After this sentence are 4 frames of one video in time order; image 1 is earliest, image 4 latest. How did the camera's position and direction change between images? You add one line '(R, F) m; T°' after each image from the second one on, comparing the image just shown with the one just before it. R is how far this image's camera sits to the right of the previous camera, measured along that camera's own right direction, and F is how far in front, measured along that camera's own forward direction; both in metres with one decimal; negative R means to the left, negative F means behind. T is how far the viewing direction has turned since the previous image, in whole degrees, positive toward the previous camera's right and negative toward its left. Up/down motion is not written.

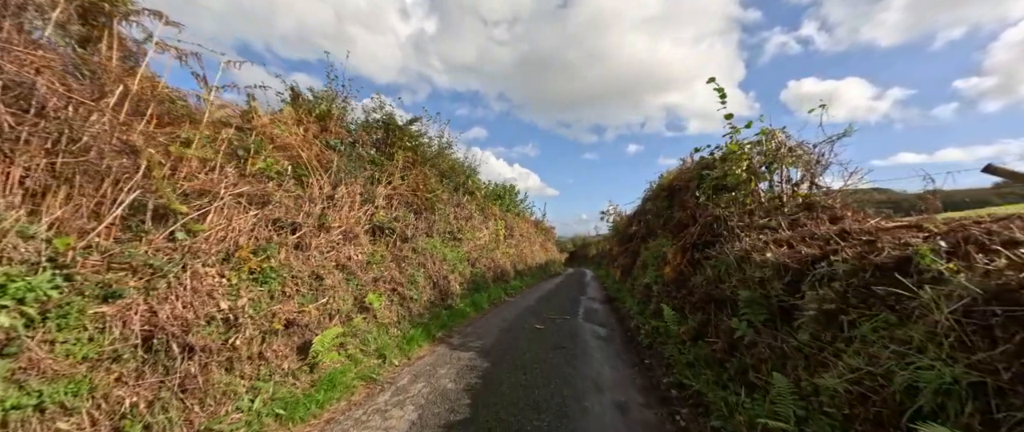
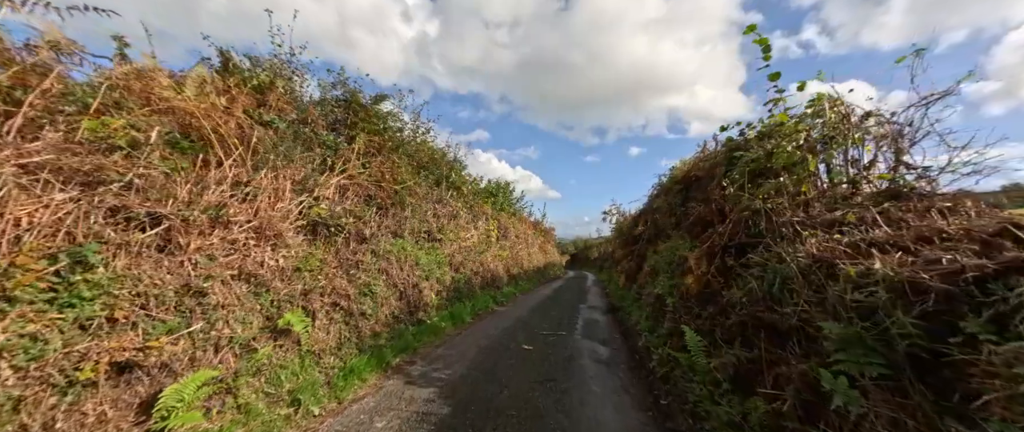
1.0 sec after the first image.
(+0.4, +1.6) m; 0°
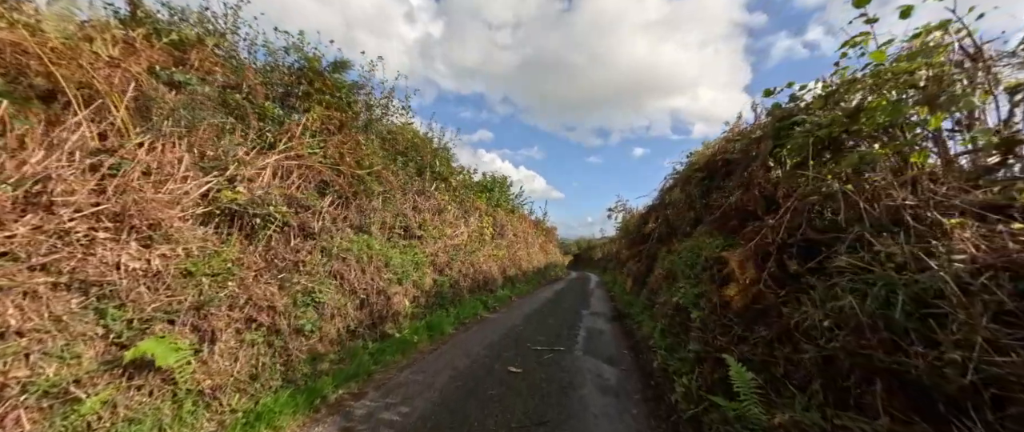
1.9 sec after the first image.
(+0.3, +1.4) m; 0°
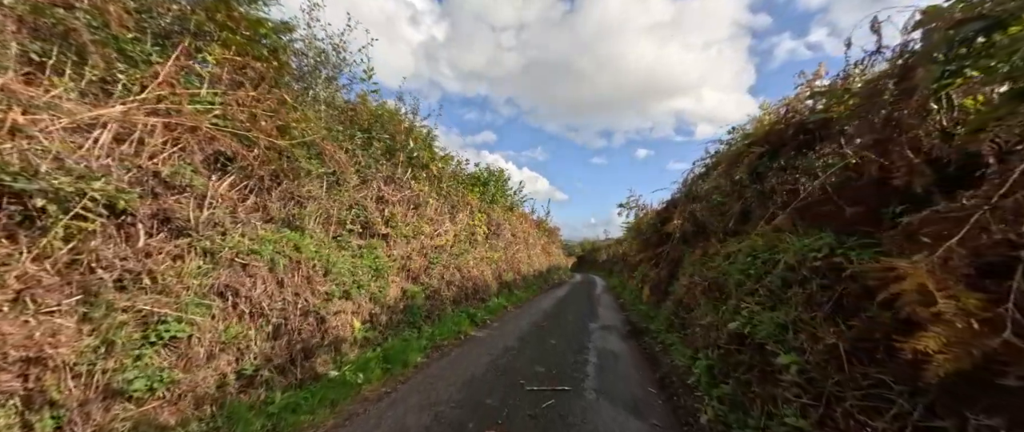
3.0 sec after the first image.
(+0.2, +2.0) m; 0°
